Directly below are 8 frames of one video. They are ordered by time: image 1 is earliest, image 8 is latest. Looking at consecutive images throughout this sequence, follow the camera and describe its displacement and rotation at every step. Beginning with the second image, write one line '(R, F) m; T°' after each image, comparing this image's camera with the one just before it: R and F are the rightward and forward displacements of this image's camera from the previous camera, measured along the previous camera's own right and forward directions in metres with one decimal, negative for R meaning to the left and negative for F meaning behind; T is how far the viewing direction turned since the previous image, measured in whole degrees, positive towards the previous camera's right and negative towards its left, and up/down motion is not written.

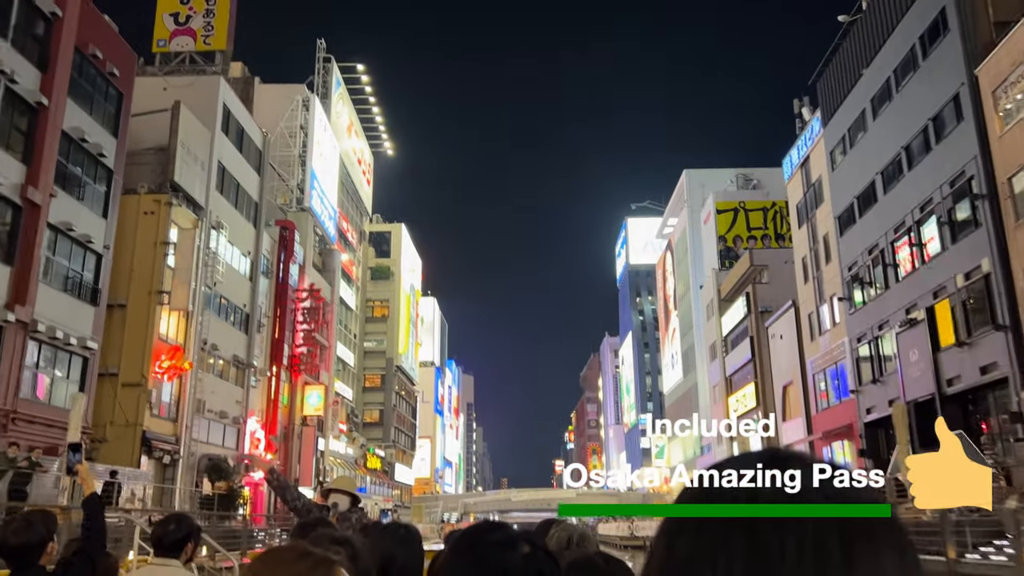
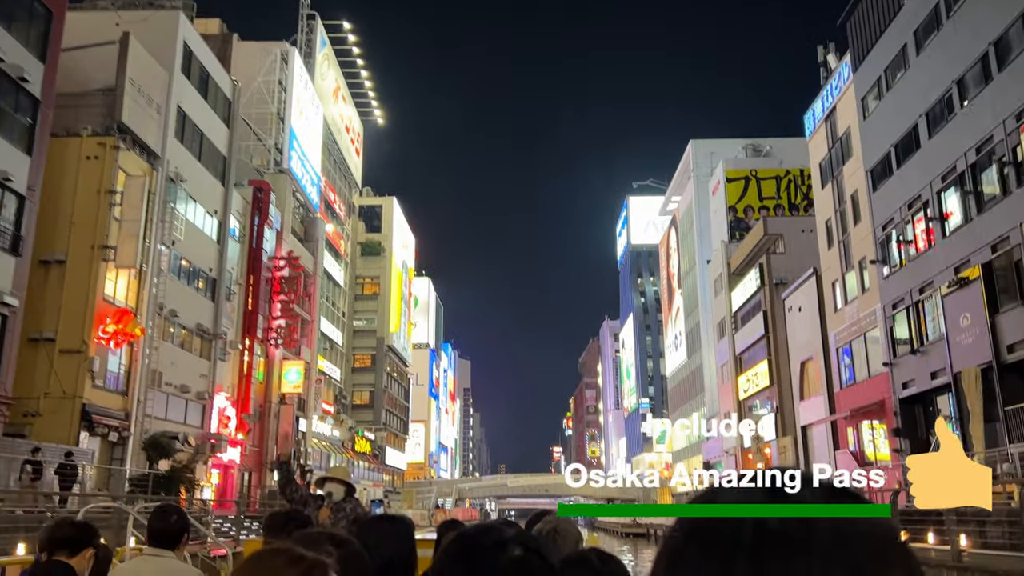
(0.0, +0.6) m; 0°
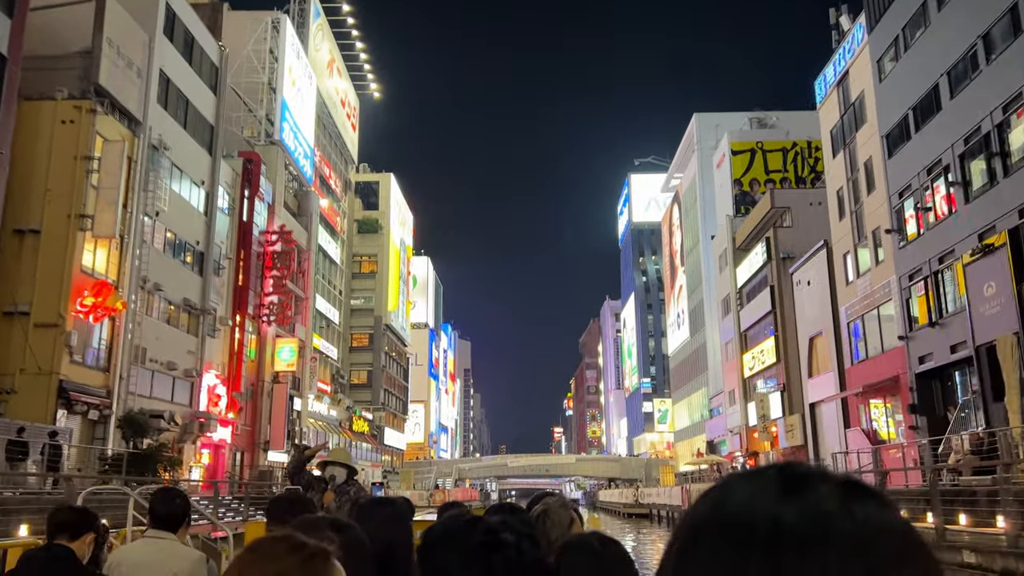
(0.0, +0.2) m; 0°
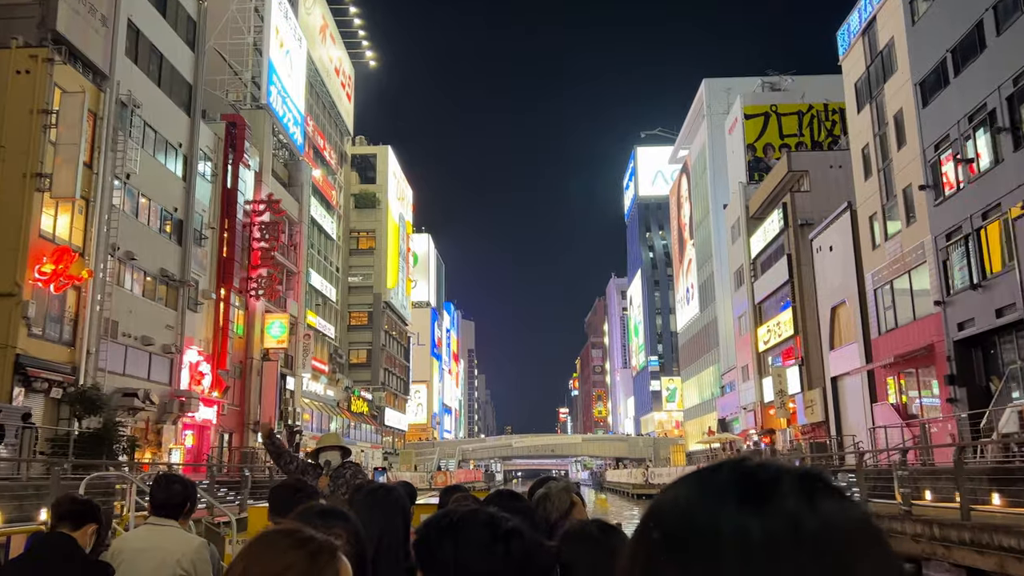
(0.0, +0.4) m; 0°
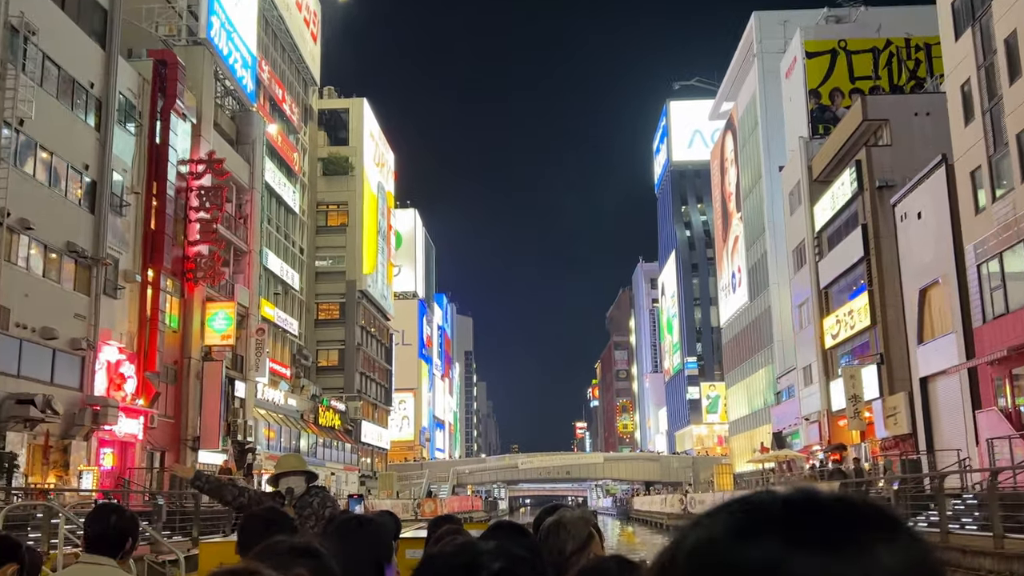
(0.0, +1.9) m; 0°
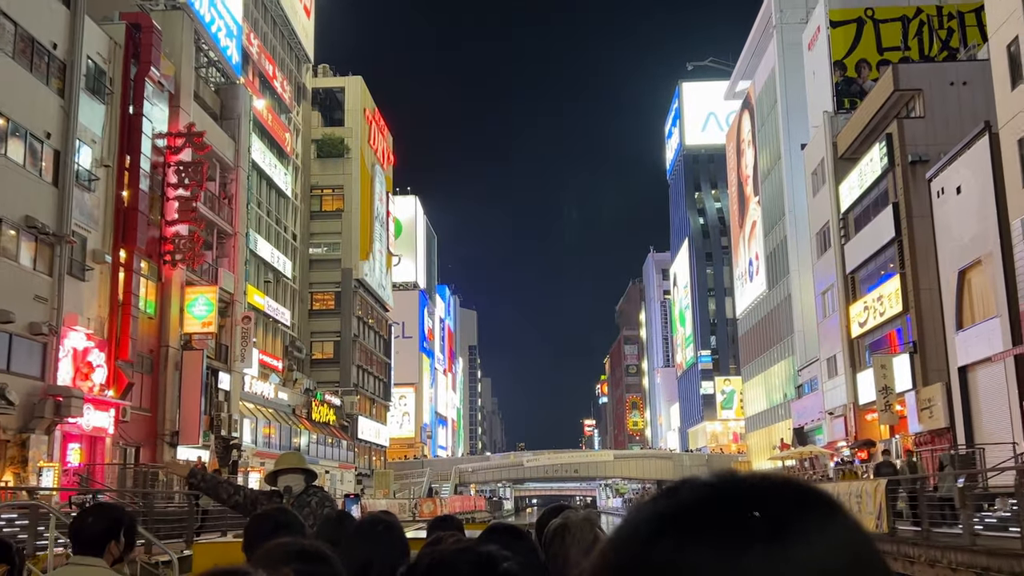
(0.0, +0.5) m; -1°
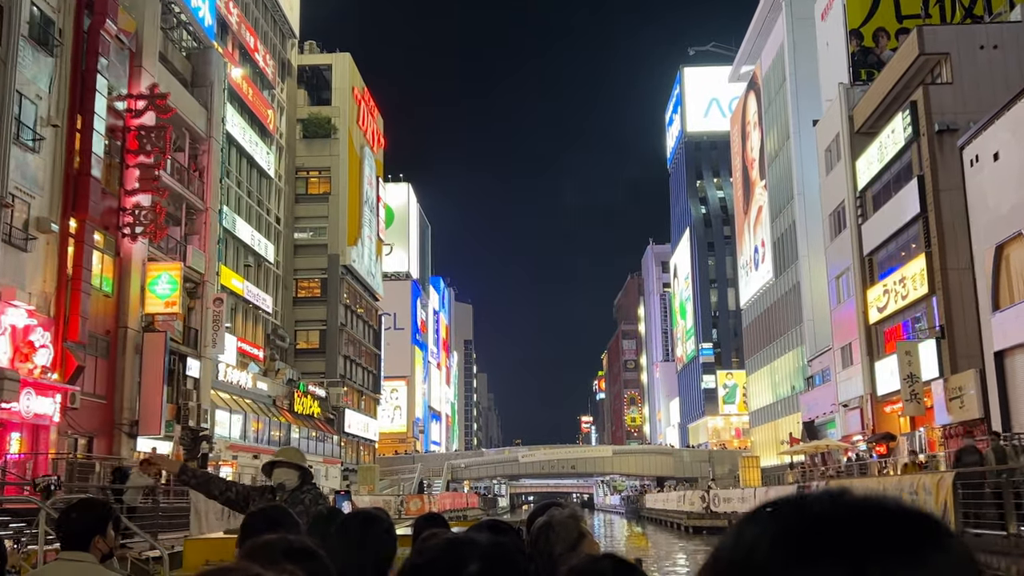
(0.0, +0.4) m; 0°
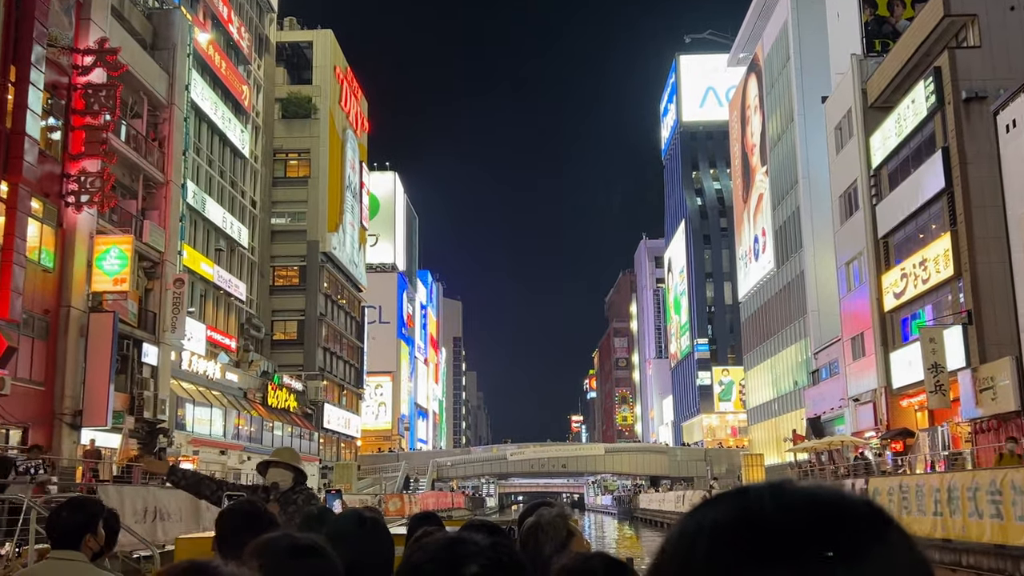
(0.0, +0.4) m; +1°
